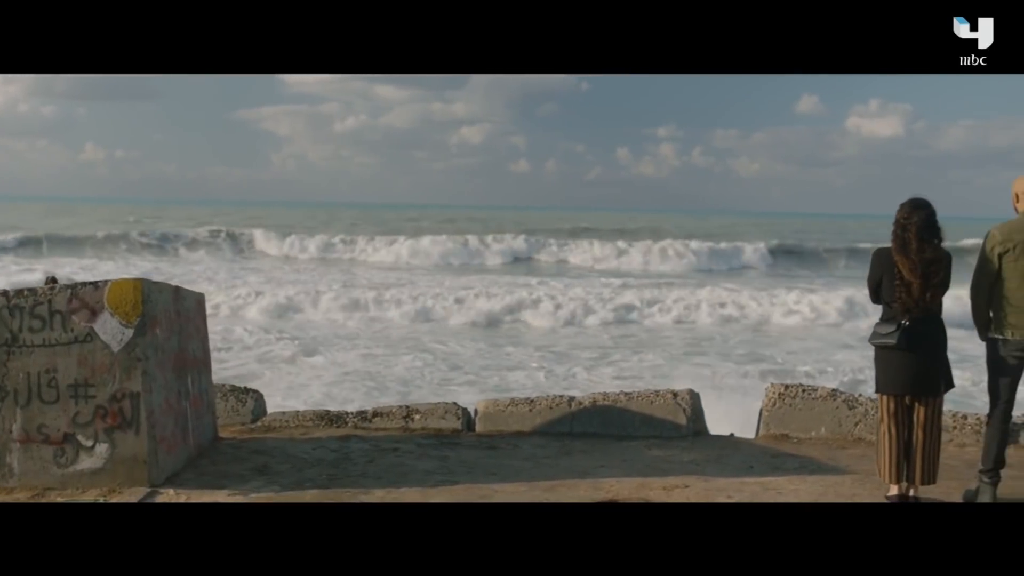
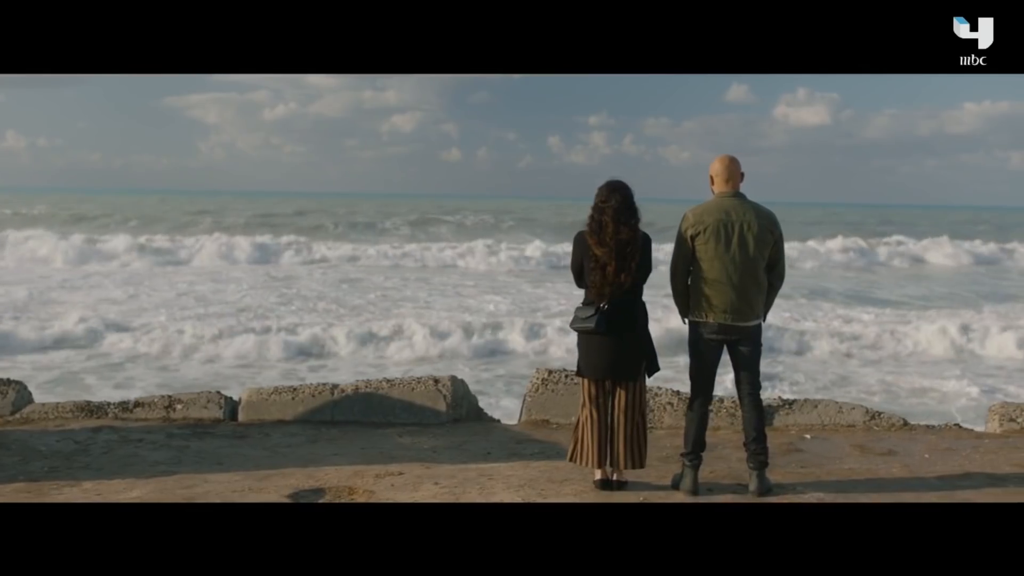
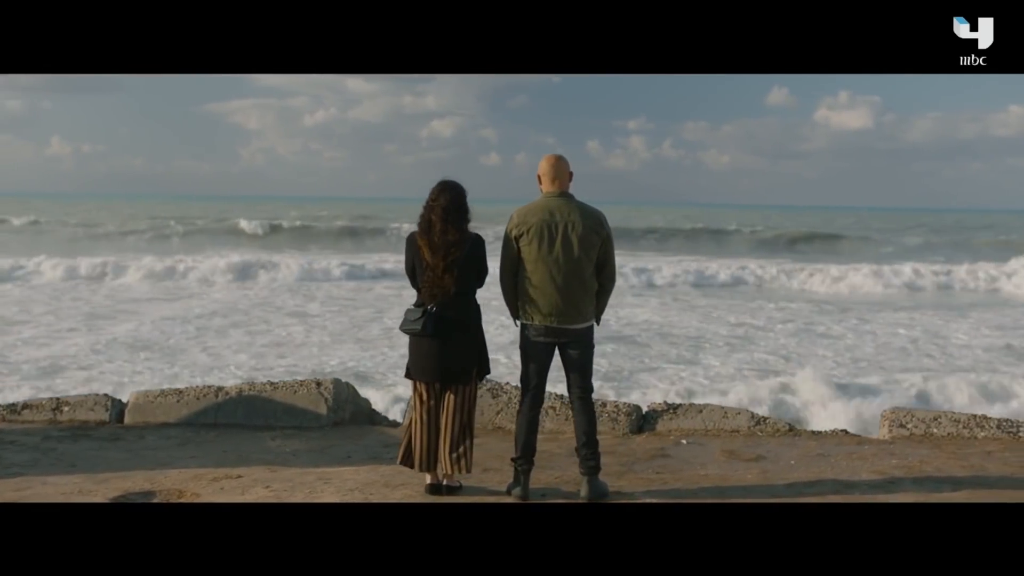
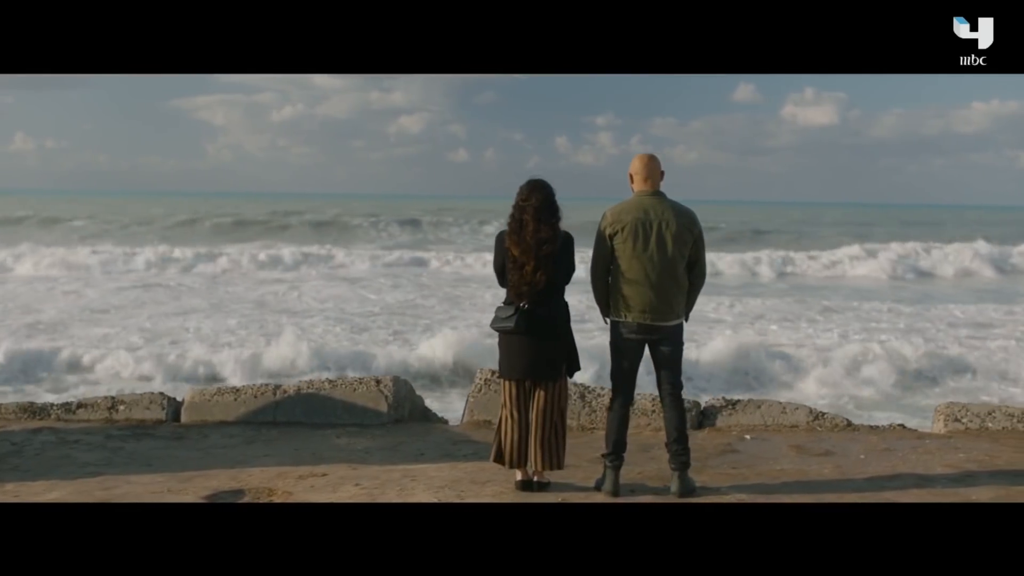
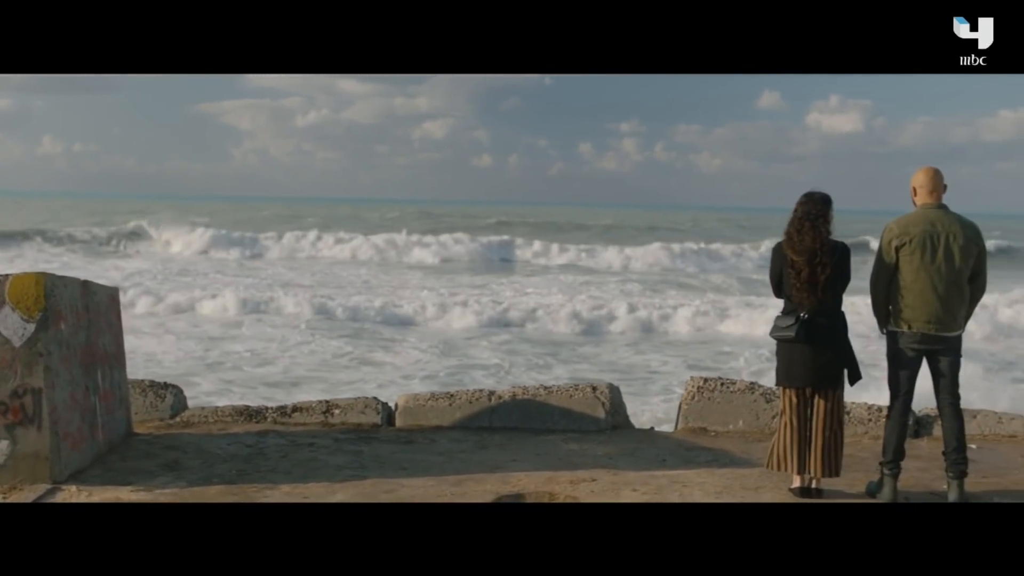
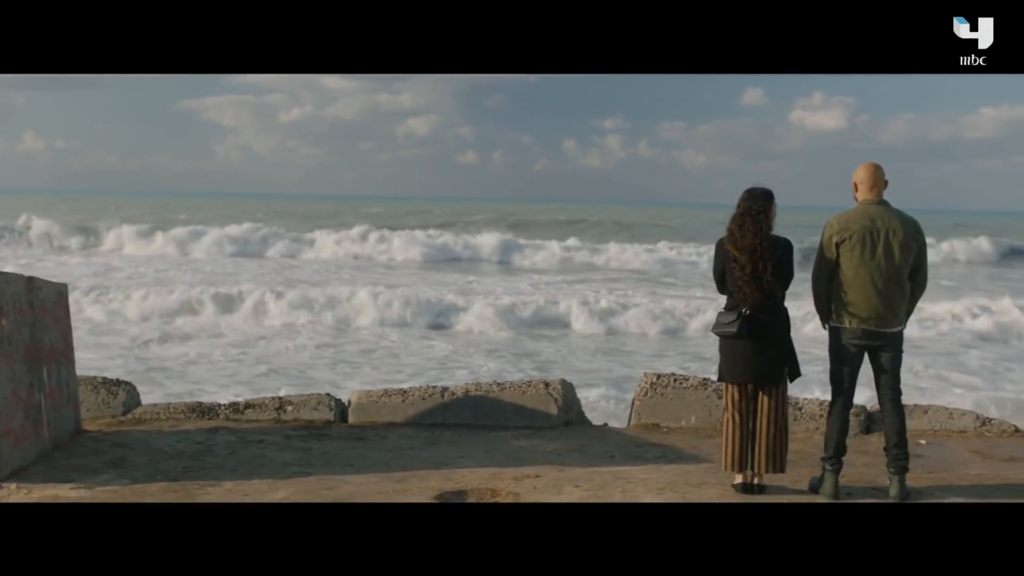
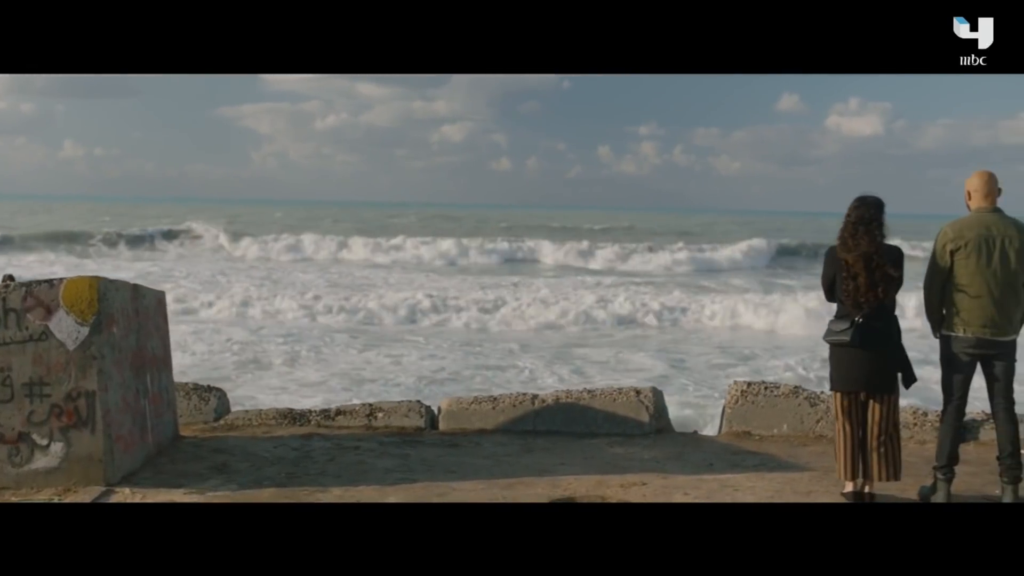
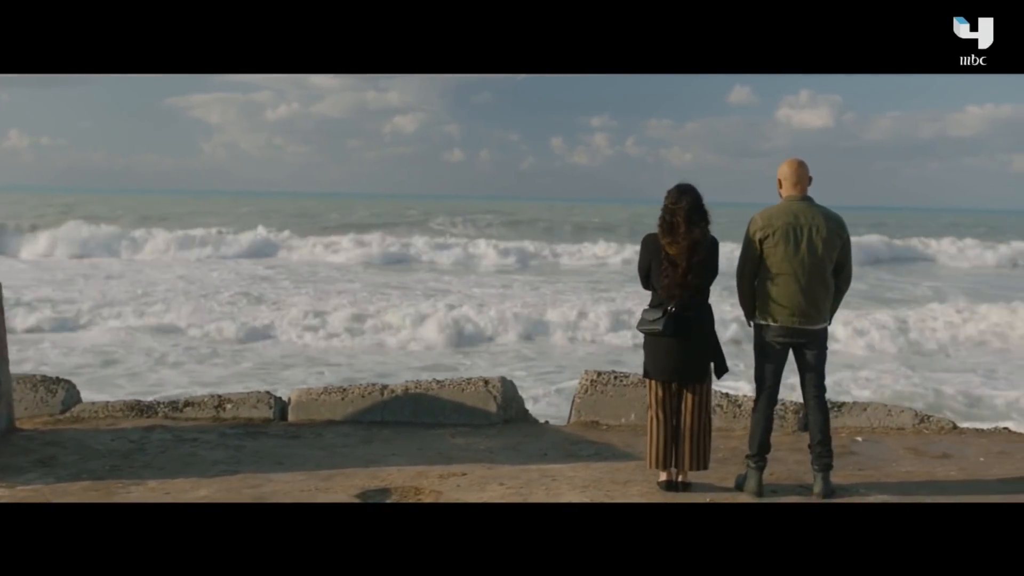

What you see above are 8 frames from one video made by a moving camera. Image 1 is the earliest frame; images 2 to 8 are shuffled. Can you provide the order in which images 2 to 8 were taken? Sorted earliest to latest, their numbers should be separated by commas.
7, 5, 6, 8, 2, 4, 3
